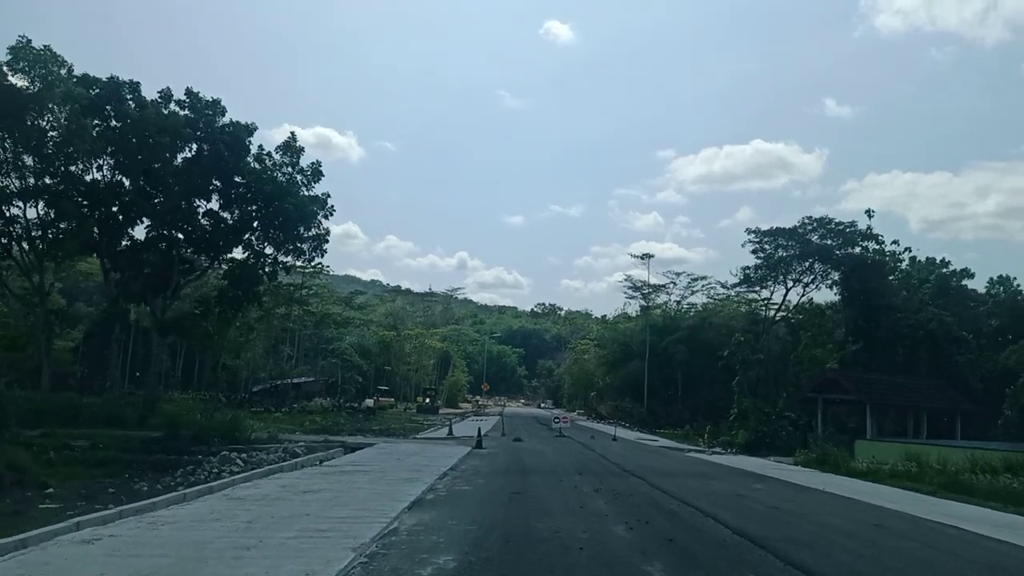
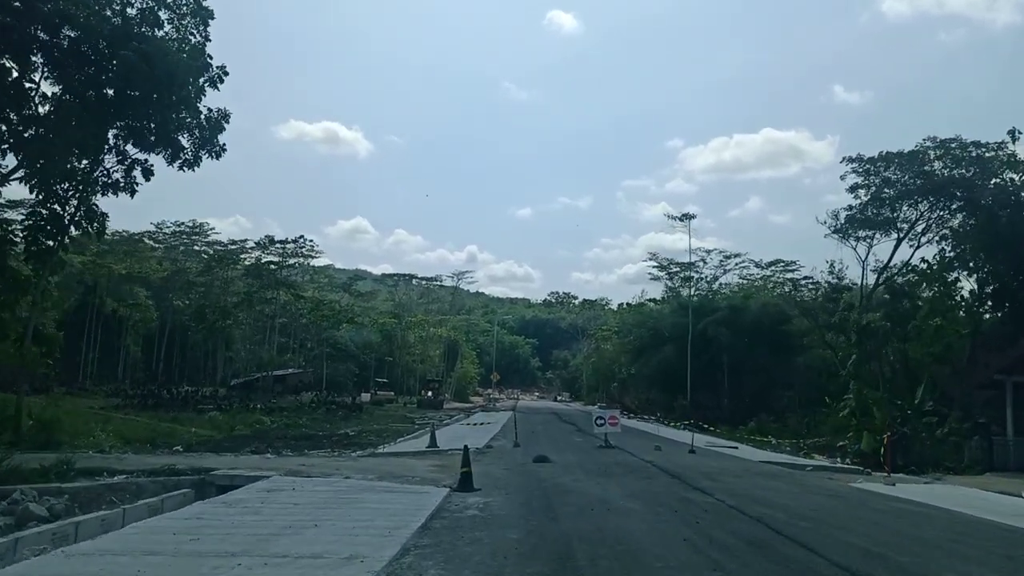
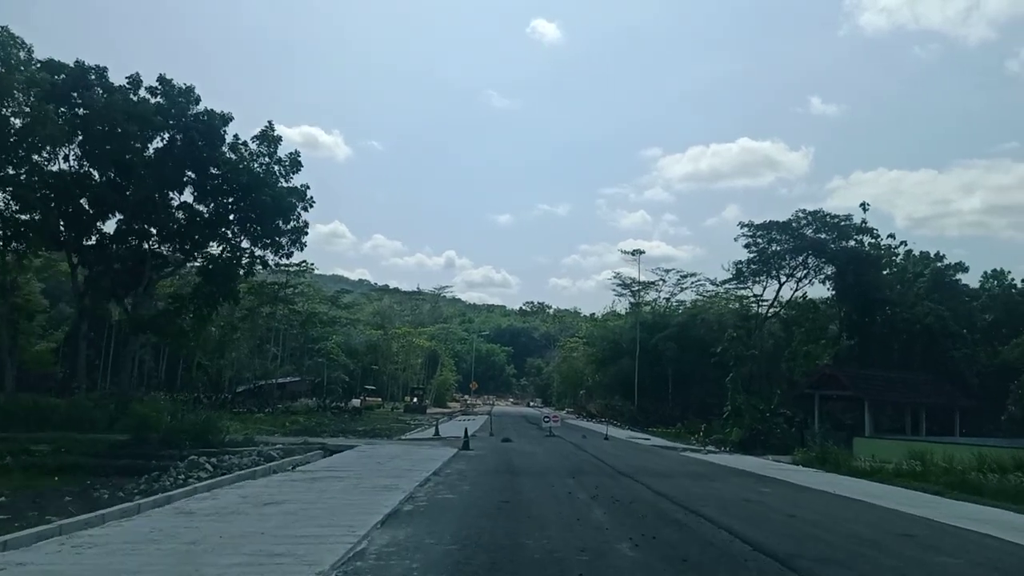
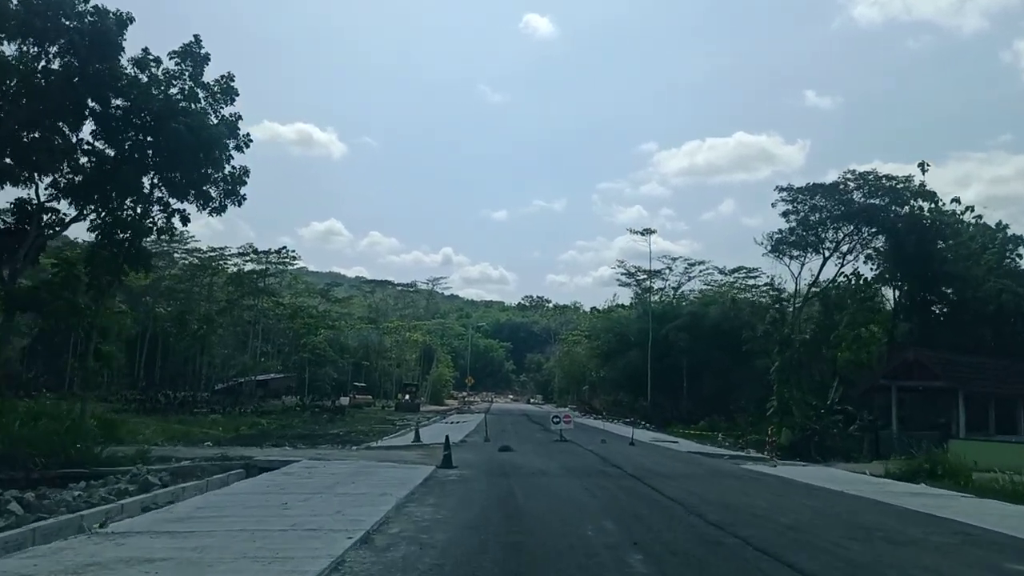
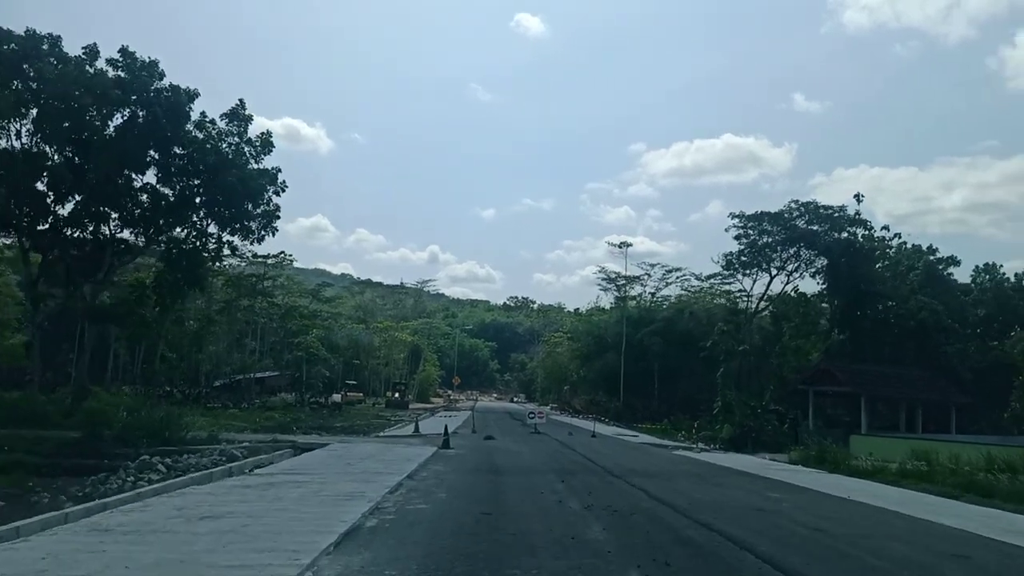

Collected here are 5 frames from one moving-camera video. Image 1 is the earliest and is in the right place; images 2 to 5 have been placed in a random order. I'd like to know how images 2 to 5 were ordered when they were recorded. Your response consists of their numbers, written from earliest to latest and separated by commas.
3, 5, 4, 2
